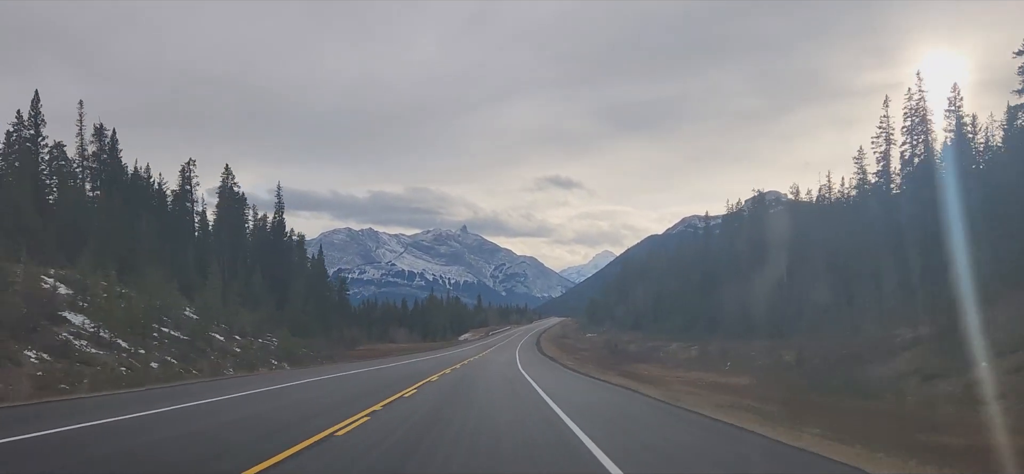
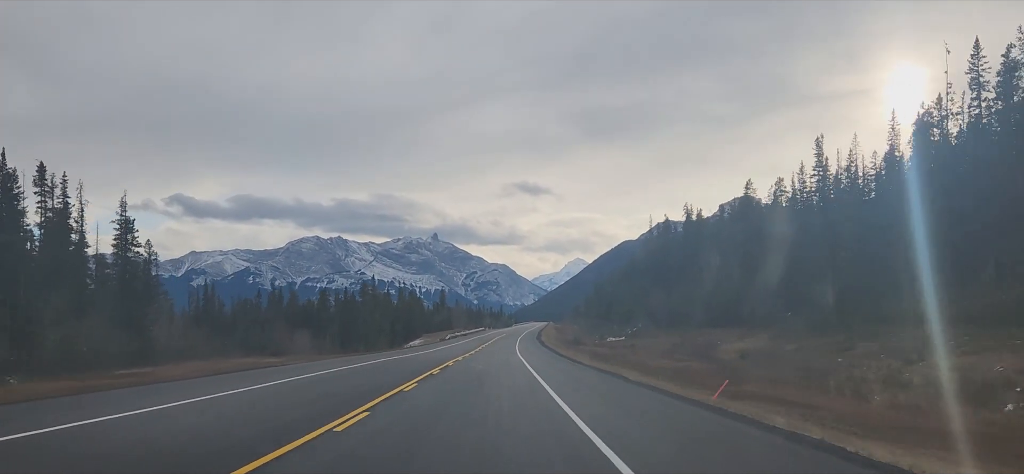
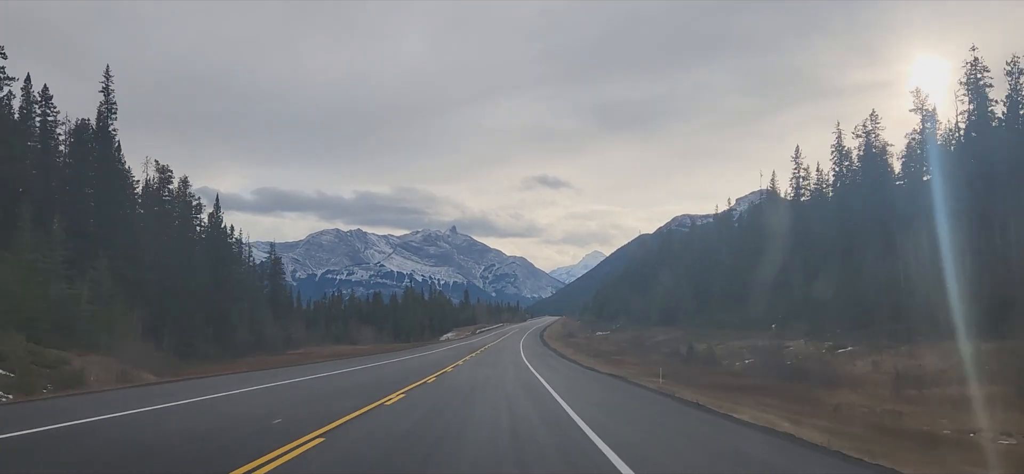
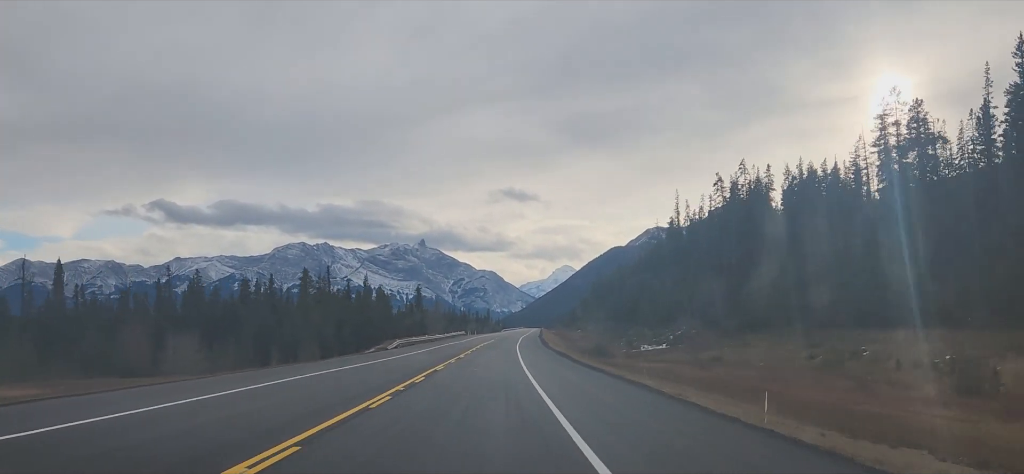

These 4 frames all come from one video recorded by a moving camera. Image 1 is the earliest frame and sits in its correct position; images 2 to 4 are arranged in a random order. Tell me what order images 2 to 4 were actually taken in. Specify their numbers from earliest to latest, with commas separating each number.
3, 2, 4
